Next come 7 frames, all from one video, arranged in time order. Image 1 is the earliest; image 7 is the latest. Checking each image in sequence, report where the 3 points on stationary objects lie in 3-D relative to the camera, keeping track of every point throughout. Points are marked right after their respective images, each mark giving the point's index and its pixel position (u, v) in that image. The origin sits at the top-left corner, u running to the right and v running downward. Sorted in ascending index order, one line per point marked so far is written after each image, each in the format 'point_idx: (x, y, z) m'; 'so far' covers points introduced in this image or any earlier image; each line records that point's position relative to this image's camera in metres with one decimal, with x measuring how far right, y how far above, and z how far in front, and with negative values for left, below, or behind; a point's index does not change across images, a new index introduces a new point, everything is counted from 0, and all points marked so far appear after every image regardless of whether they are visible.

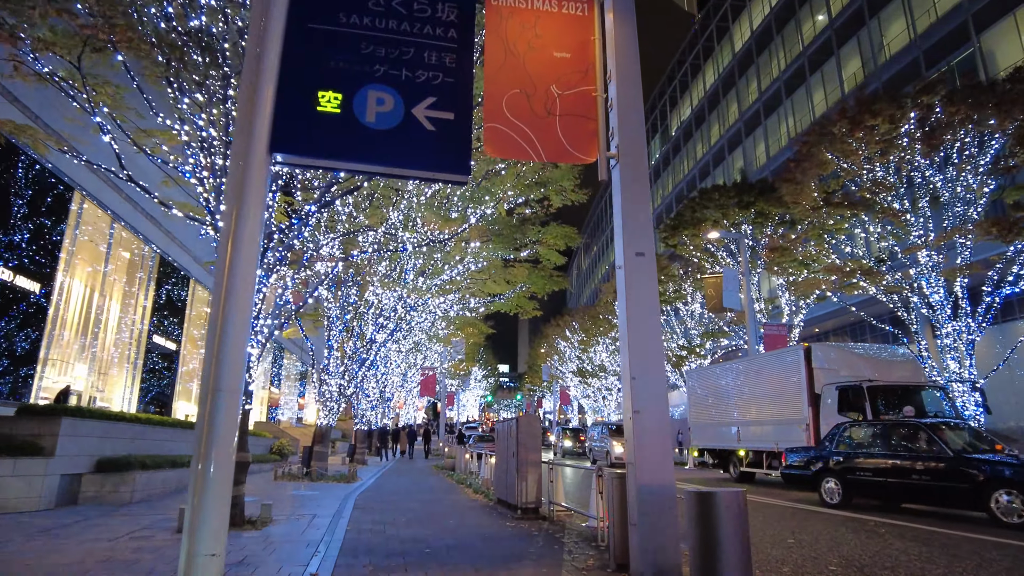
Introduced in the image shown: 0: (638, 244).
0: (+1.0, +0.3, +5.0) m
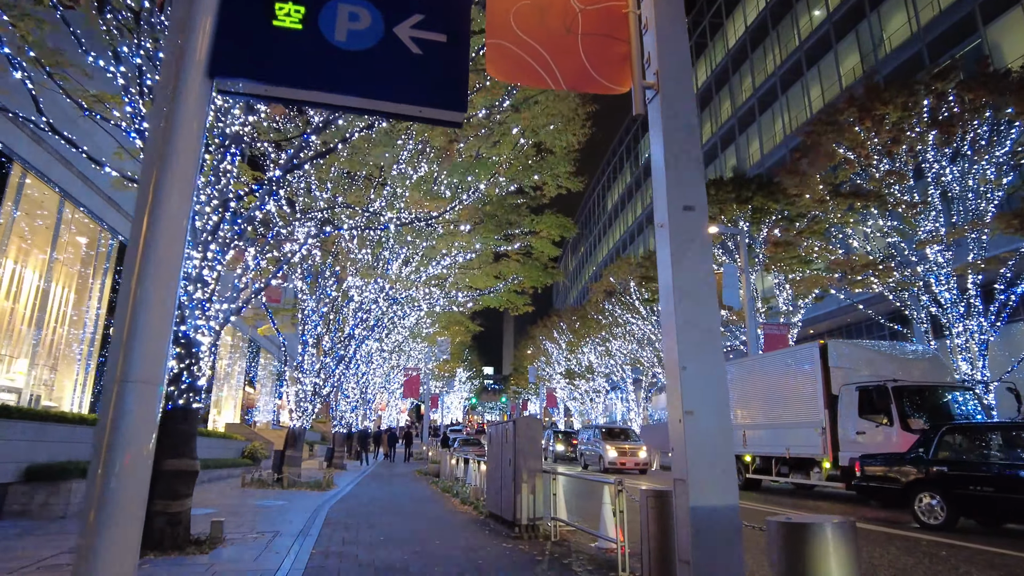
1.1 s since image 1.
0: (+1.0, +0.5, +3.8) m
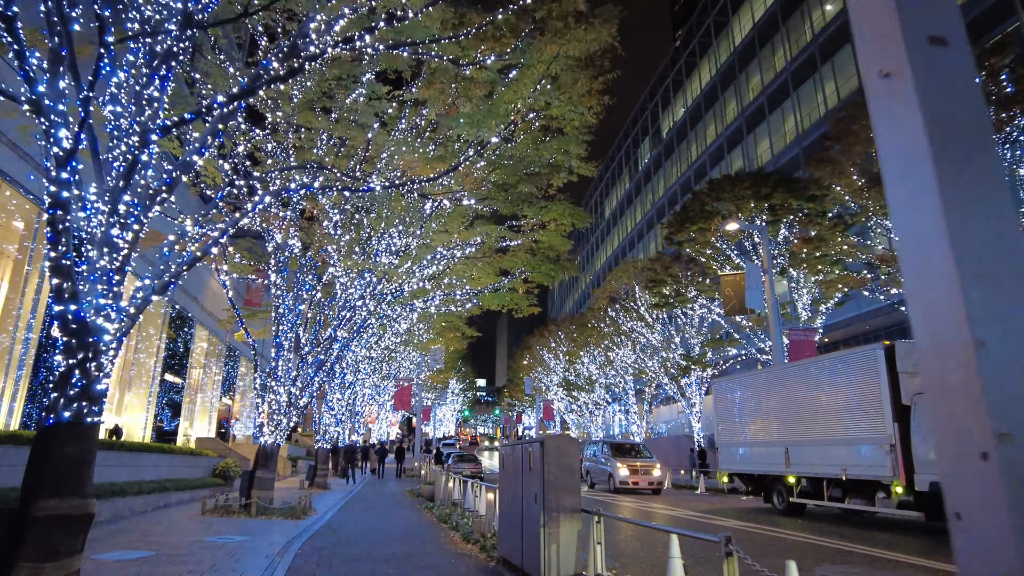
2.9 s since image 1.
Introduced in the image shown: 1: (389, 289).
0: (+1.3, +0.8, +2.0) m
1: (-2.9, 0.0, +15.6) m
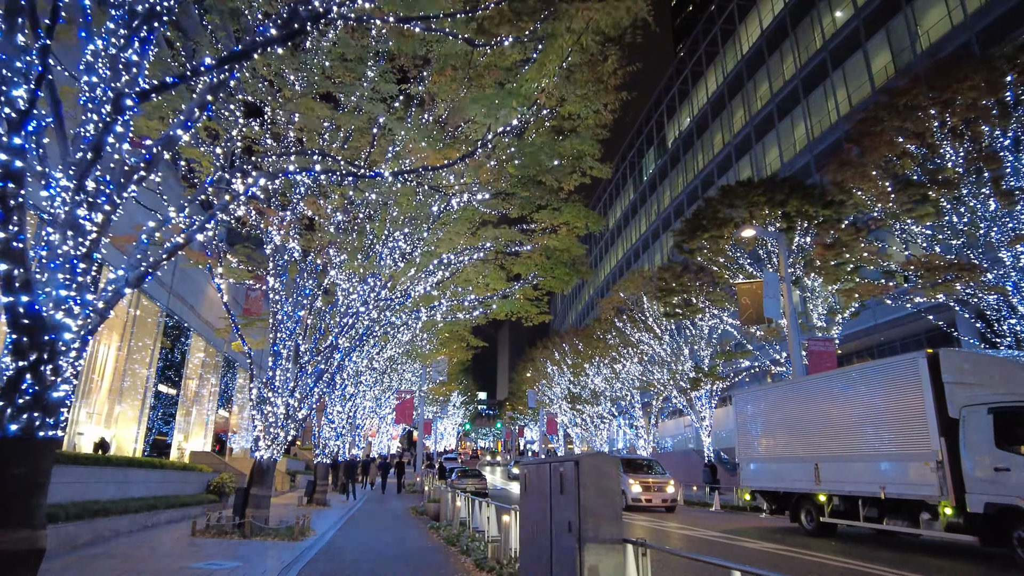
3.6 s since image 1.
0: (+1.5, +0.9, +1.3) m
1: (-2.7, -0.2, +14.9) m
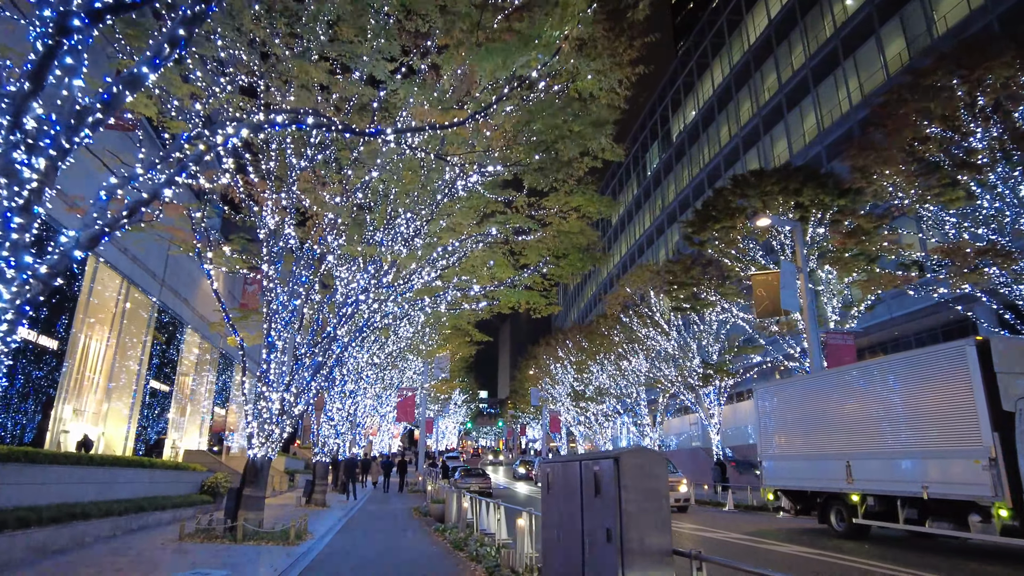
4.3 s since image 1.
0: (+1.7, +1.2, +0.5) m
1: (-2.5, +0.1, +14.1) m
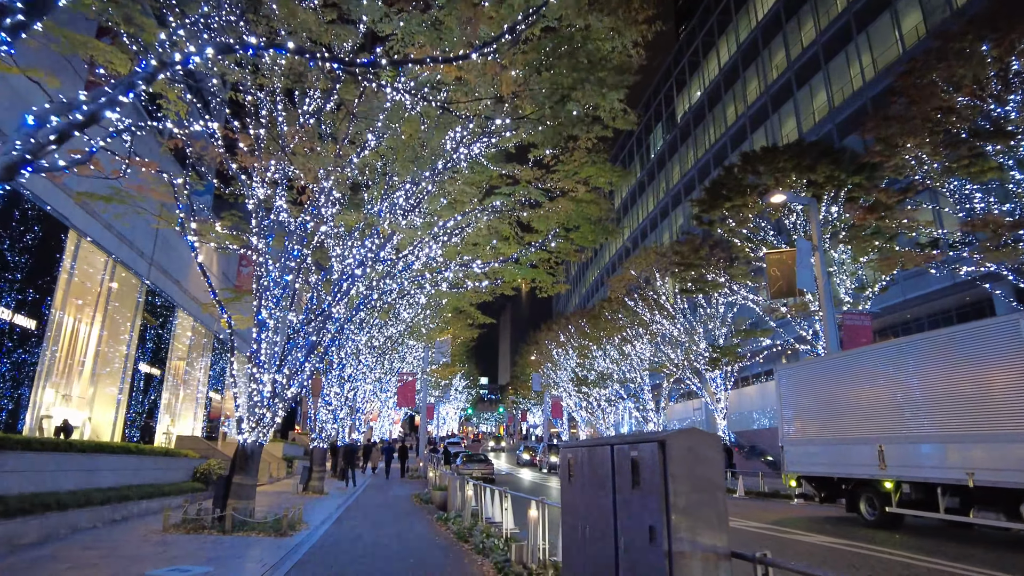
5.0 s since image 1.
0: (+1.8, +1.4, -0.2) m
1: (-2.4, +0.5, +13.4) m
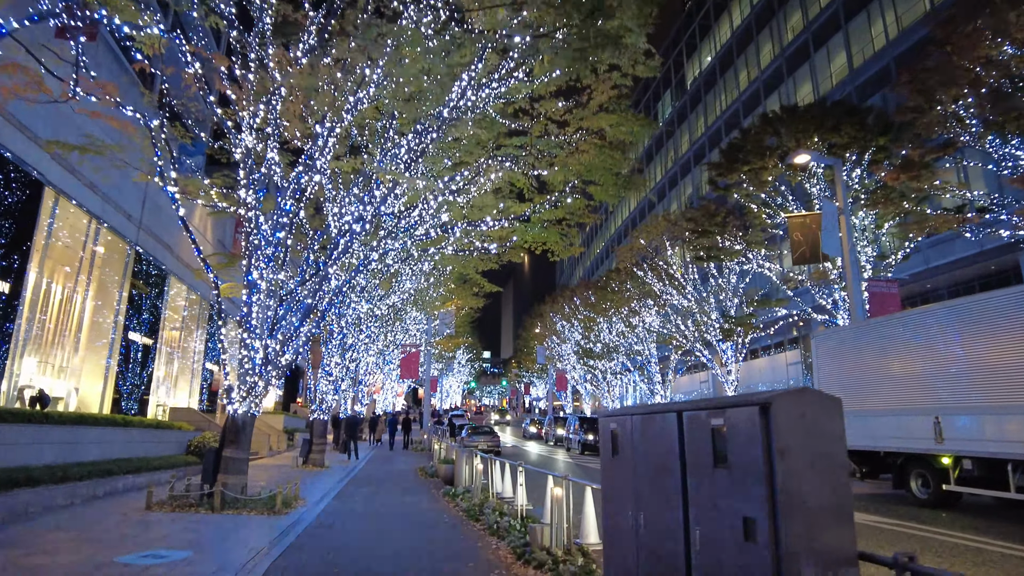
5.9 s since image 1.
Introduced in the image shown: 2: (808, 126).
0: (+1.9, +1.6, -1.2) m
1: (-2.2, +1.3, +12.5) m
2: (+8.4, +4.6, +18.4) m
